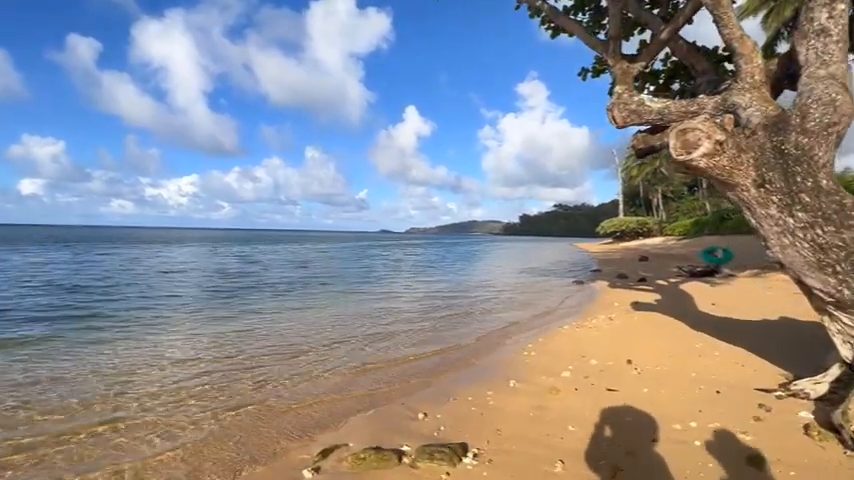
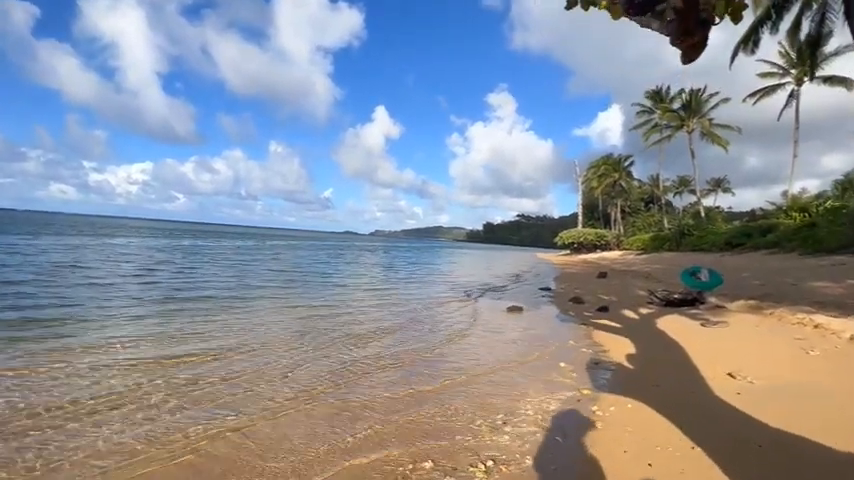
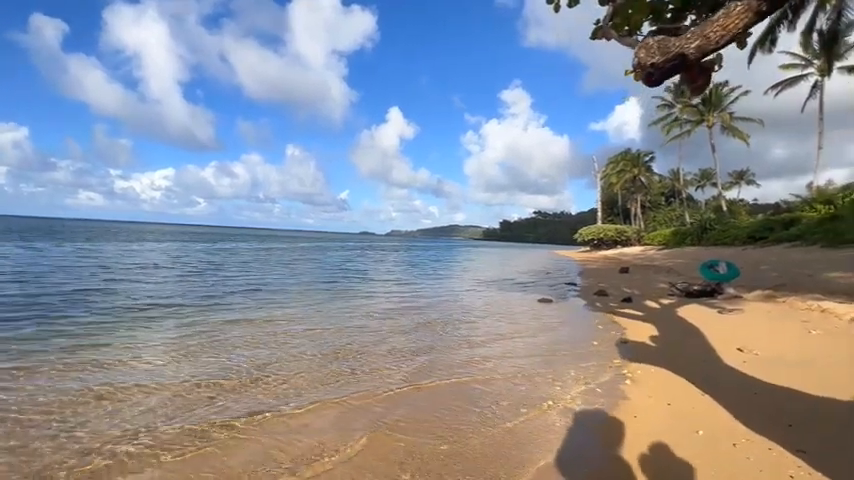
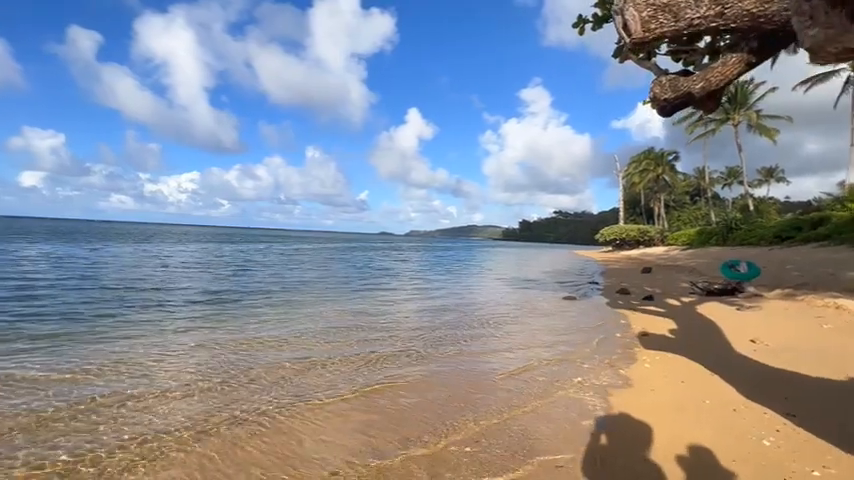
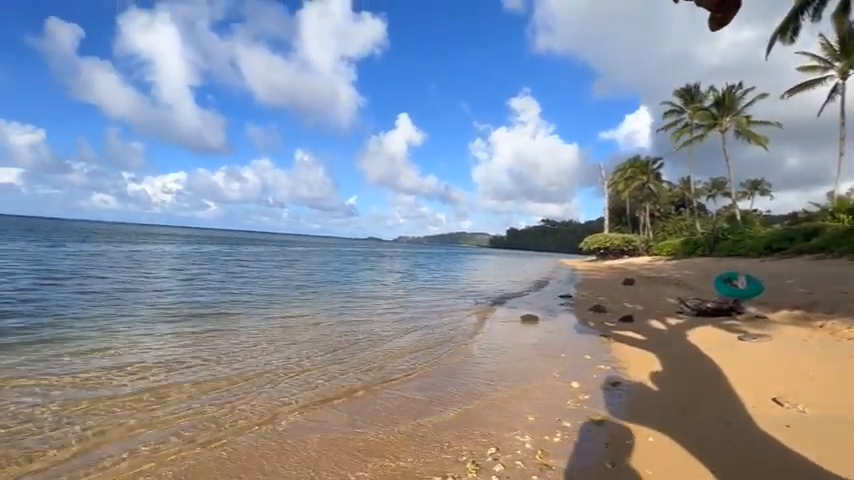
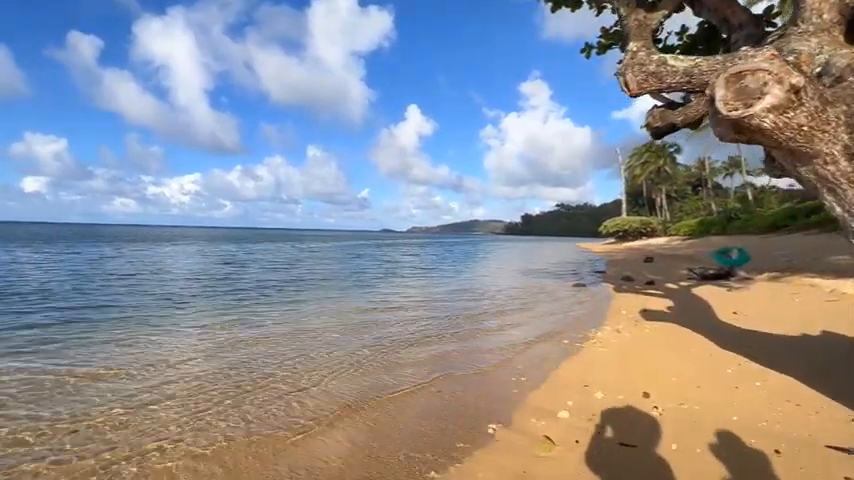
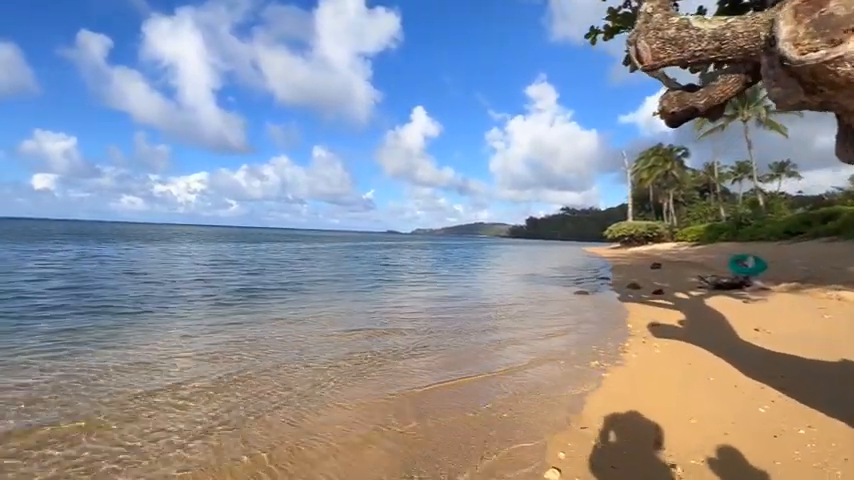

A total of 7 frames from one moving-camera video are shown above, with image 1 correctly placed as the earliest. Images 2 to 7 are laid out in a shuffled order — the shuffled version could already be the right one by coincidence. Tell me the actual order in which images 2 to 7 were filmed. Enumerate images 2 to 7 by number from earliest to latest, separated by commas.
6, 7, 4, 3, 2, 5
